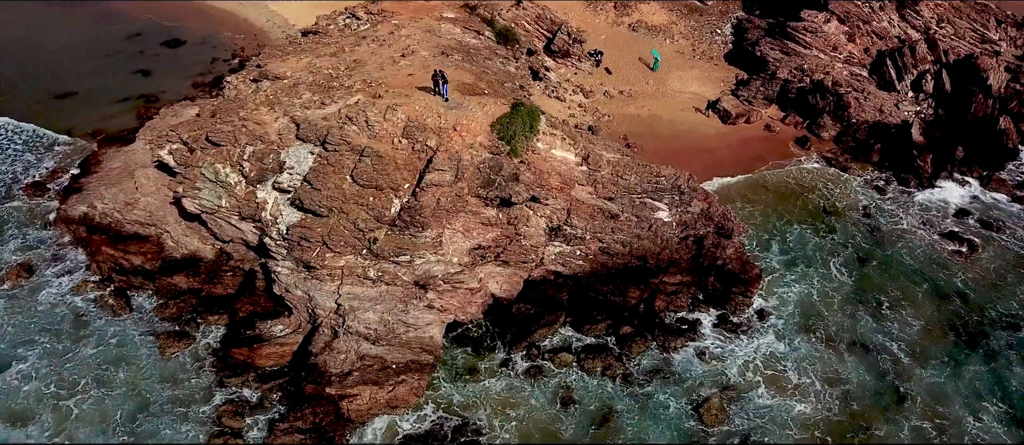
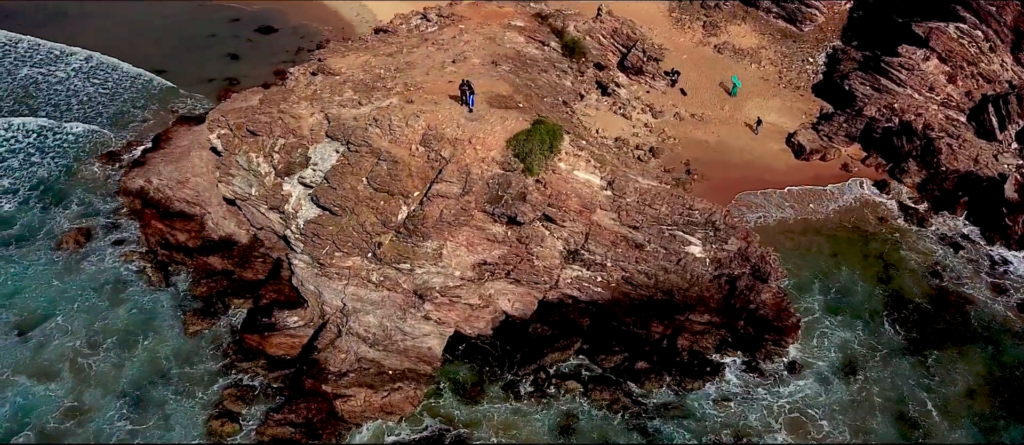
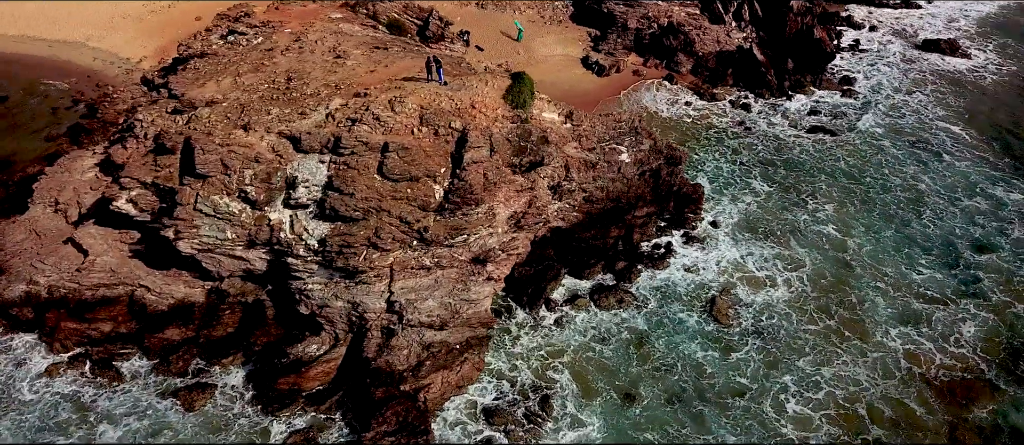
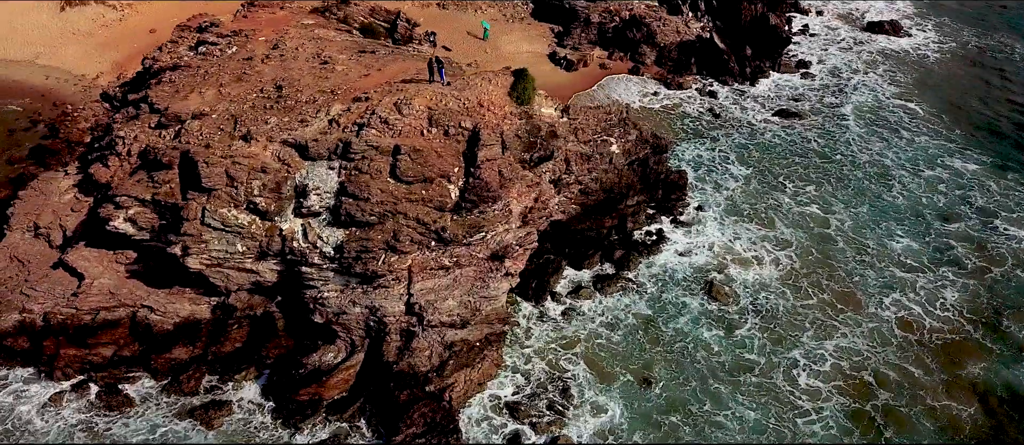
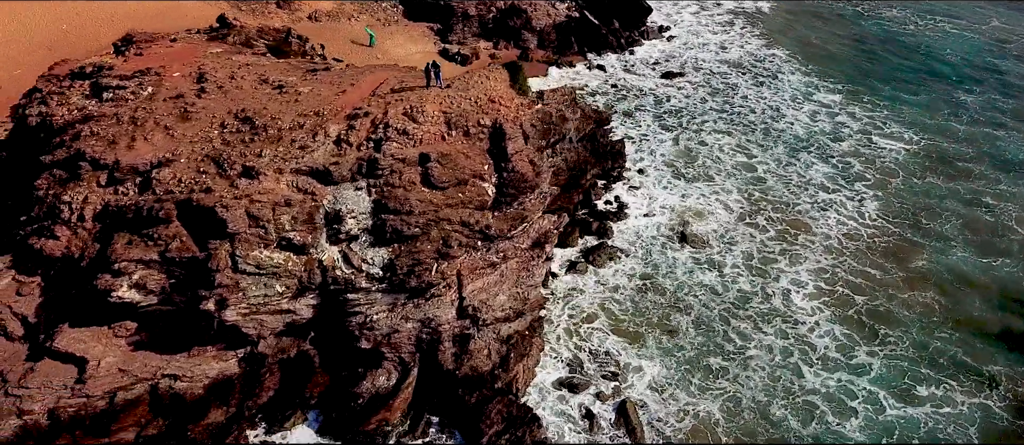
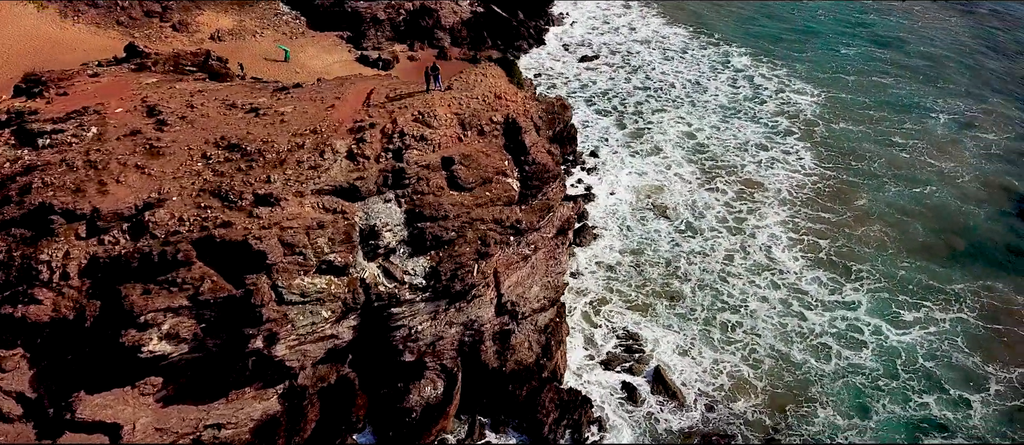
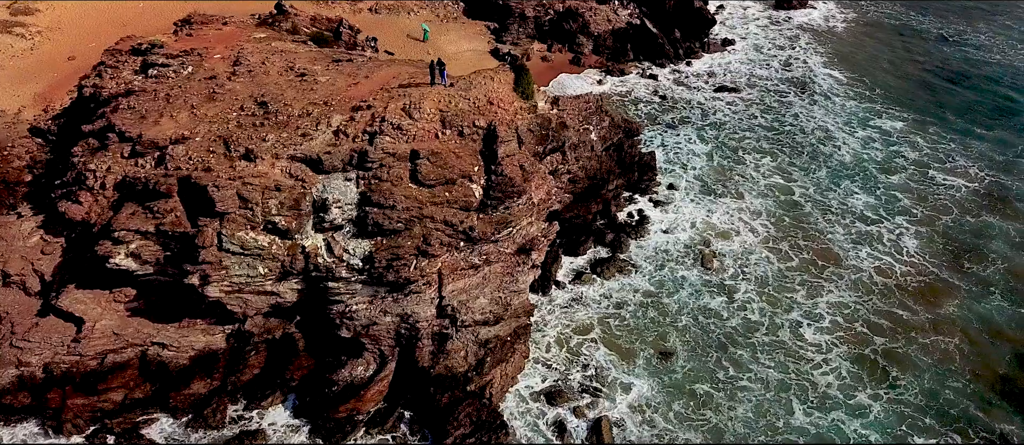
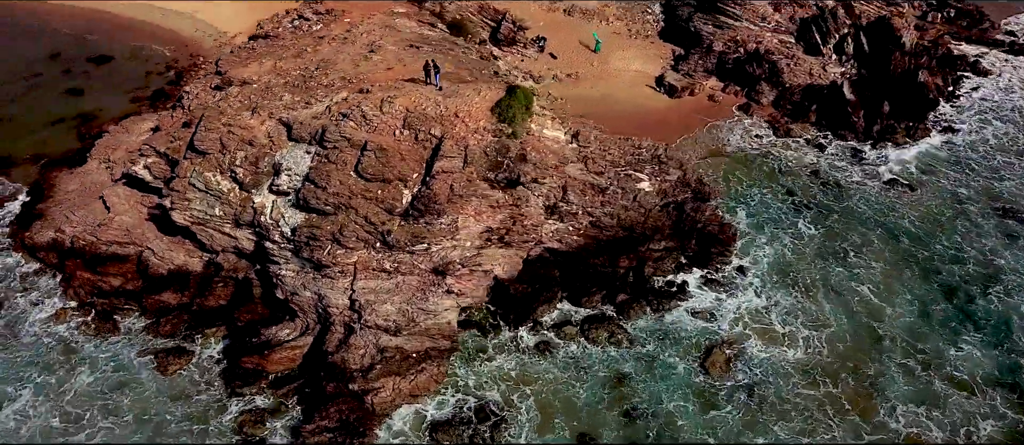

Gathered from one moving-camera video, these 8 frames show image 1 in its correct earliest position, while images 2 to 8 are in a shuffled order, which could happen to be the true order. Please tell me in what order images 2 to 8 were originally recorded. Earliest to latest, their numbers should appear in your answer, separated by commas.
3, 7, 6, 5, 4, 8, 2
